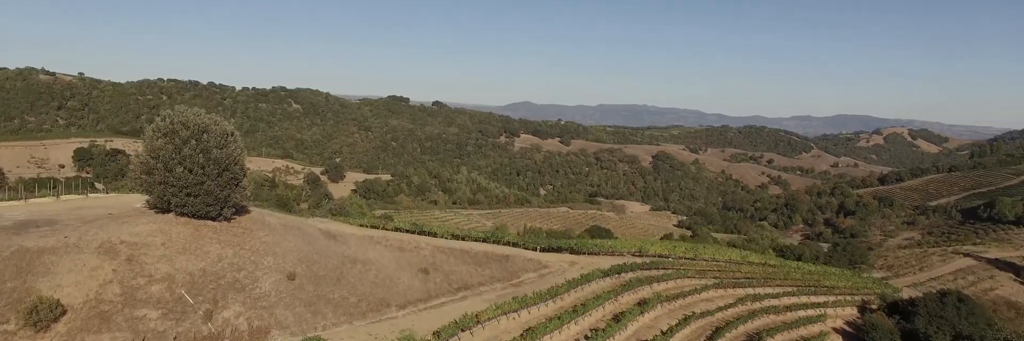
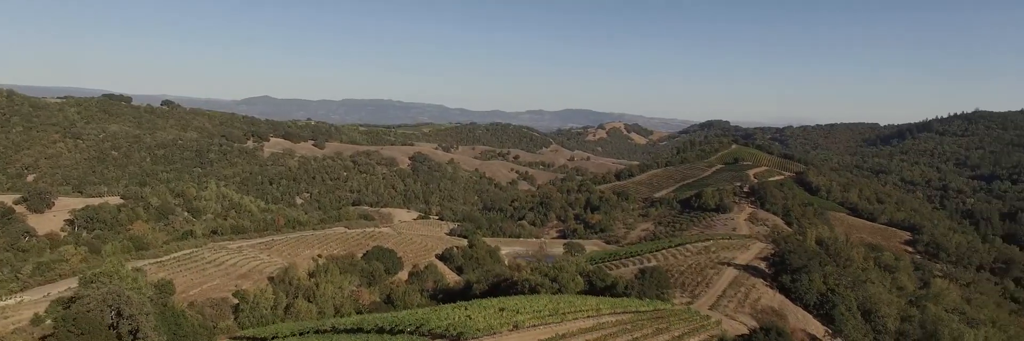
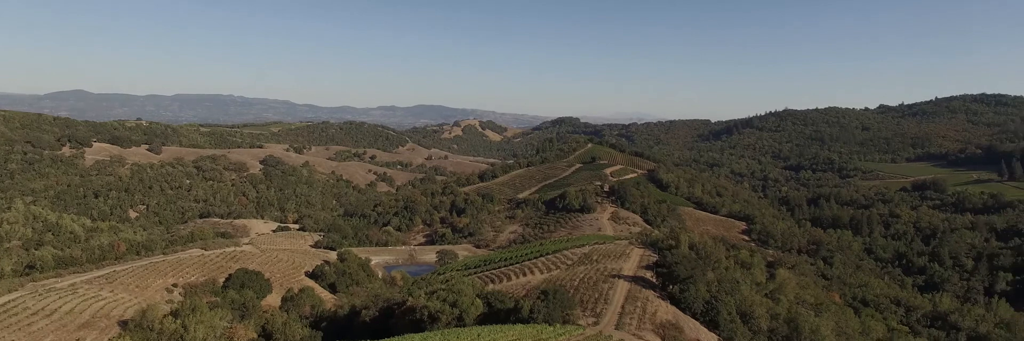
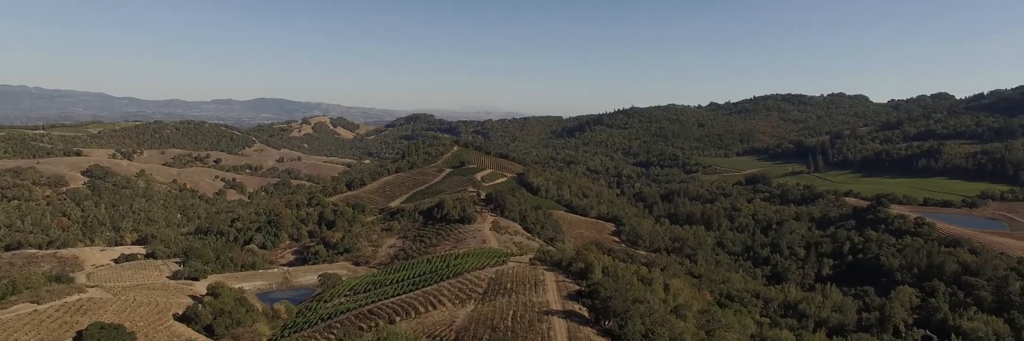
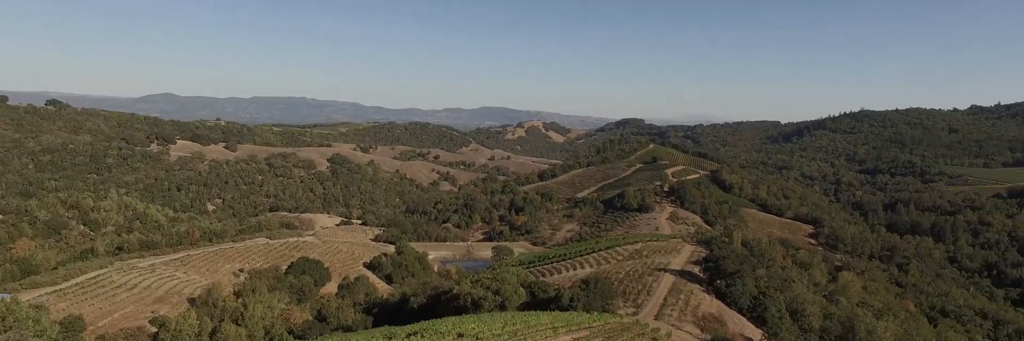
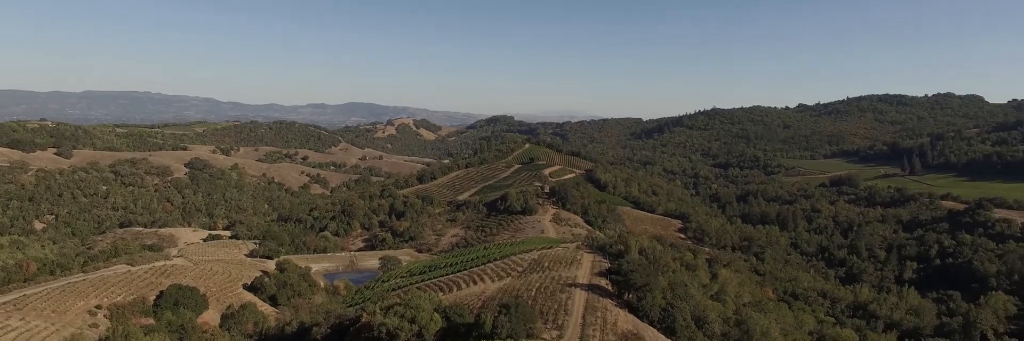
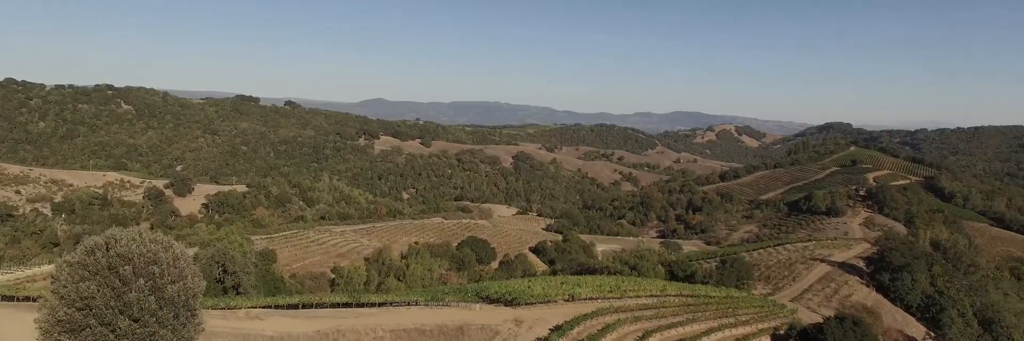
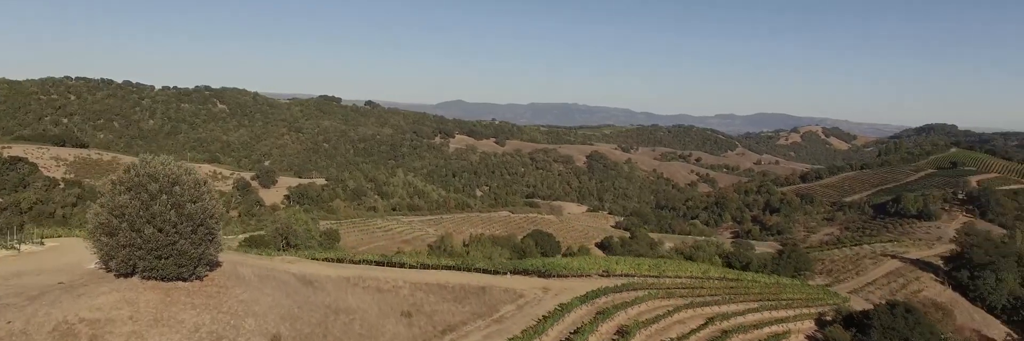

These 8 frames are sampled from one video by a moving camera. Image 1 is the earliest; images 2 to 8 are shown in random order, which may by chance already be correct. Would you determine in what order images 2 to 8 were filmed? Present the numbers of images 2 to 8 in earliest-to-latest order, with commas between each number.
8, 7, 2, 5, 3, 6, 4
